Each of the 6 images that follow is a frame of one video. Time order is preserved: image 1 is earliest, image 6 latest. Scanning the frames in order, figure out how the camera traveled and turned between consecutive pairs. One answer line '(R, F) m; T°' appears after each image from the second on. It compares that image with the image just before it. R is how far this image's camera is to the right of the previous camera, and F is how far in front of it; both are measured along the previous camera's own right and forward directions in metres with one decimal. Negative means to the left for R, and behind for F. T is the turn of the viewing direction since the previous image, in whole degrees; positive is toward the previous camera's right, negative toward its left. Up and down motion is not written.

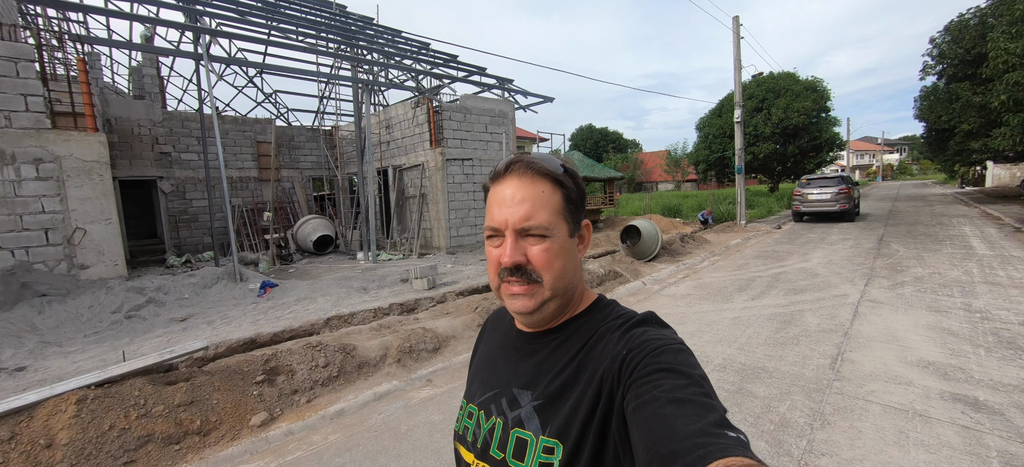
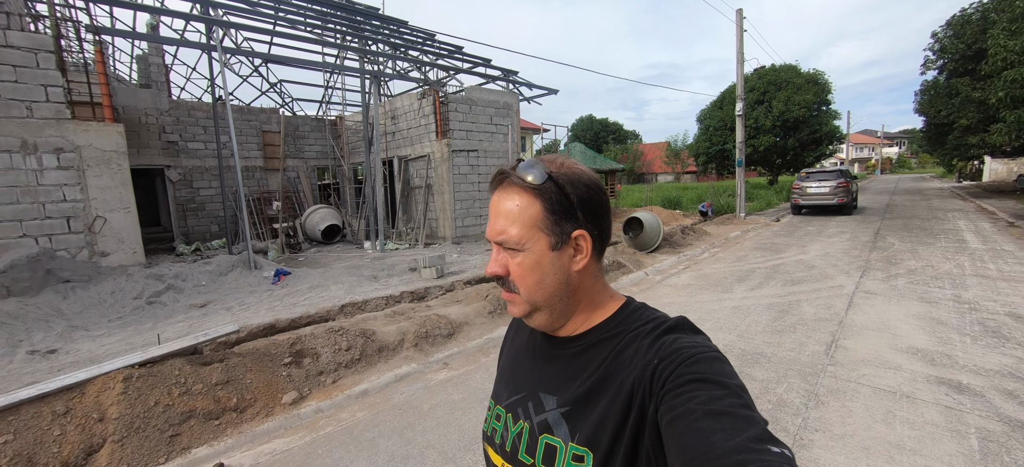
(-0.2, -0.2) m; 0°
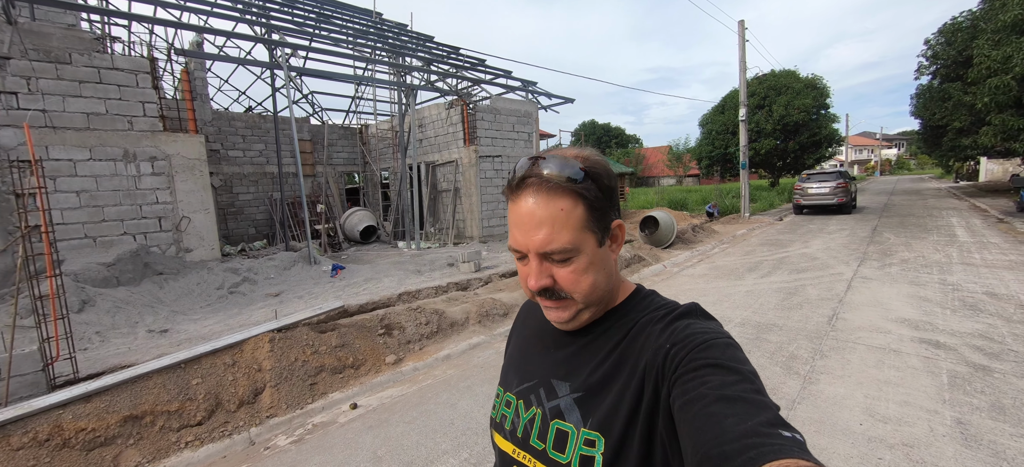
(-0.6, -0.8) m; 0°
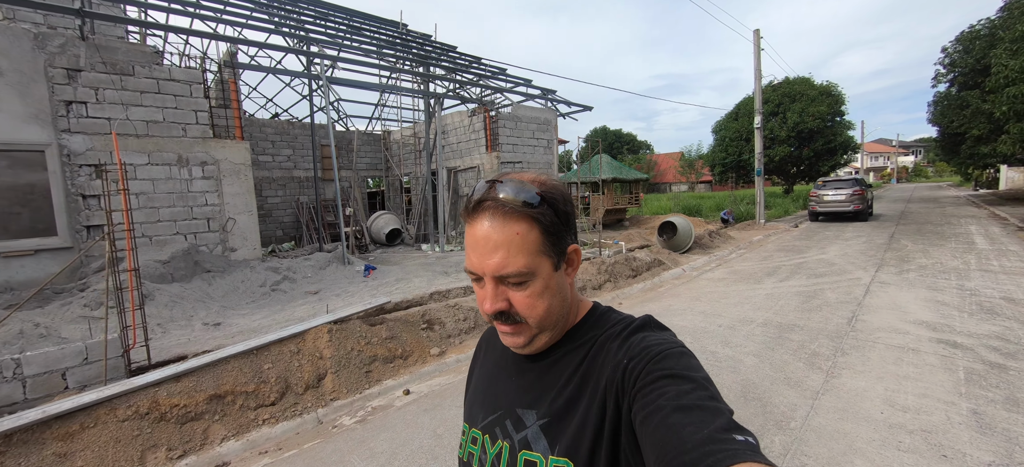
(-0.3, -0.3) m; -1°
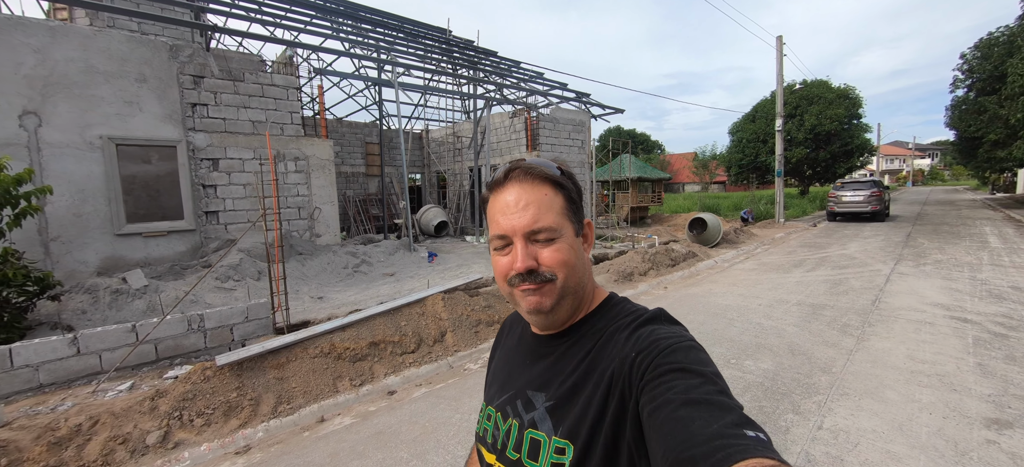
(-1.0, -0.9) m; -1°
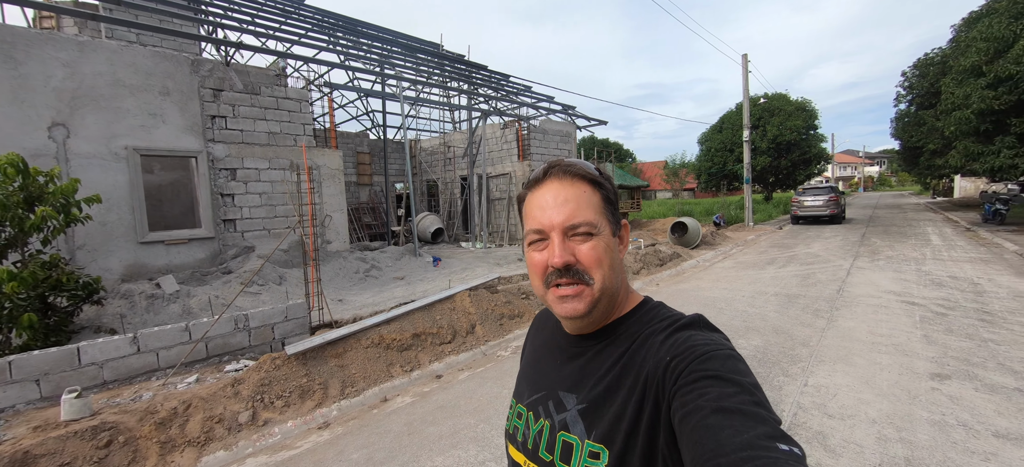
(-0.6, -0.5) m; +4°
